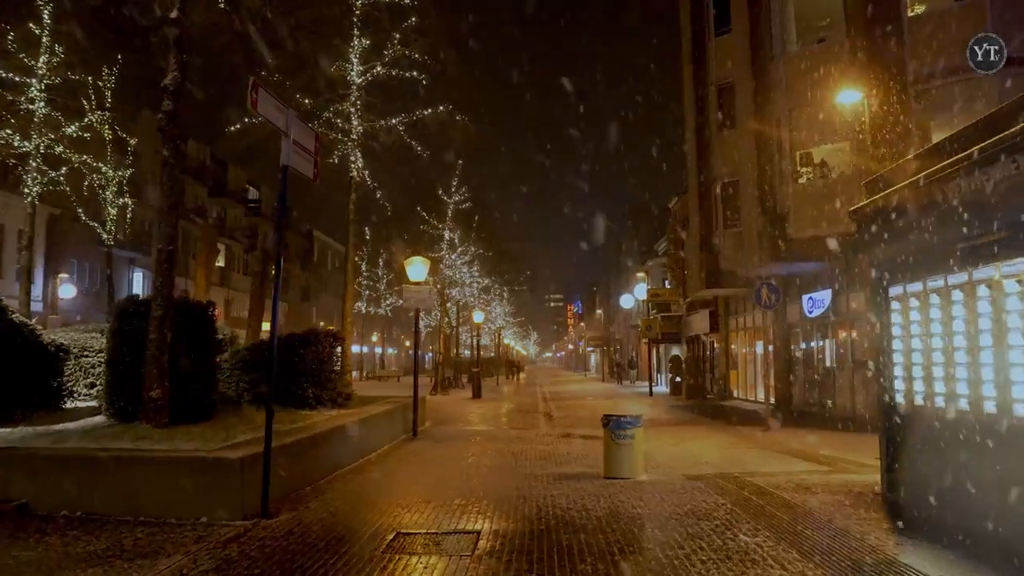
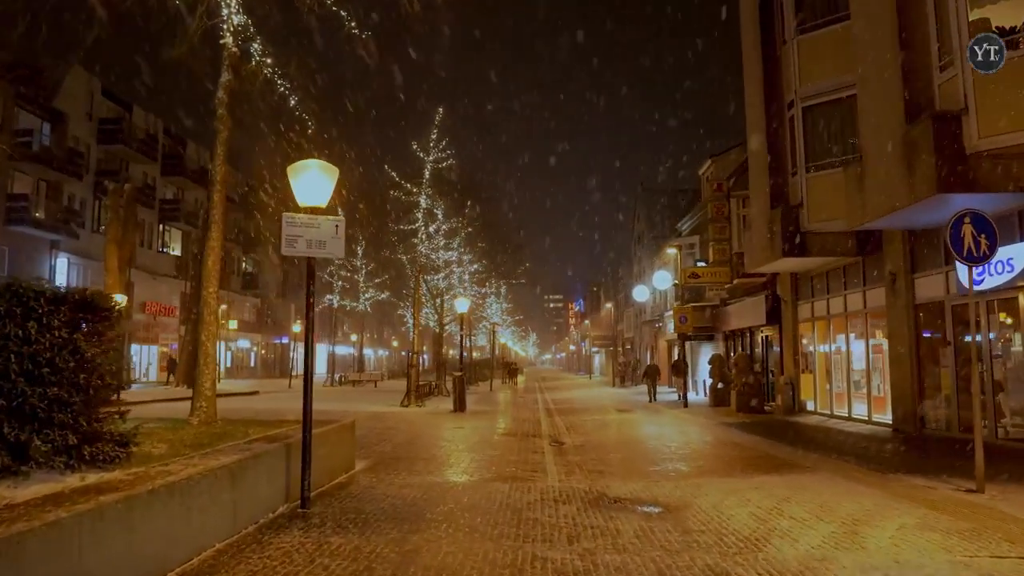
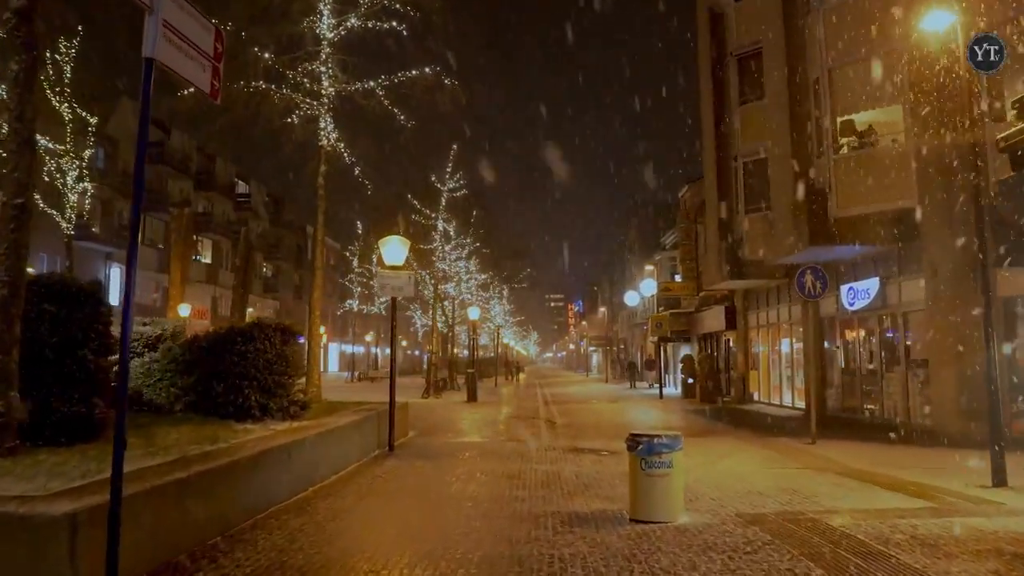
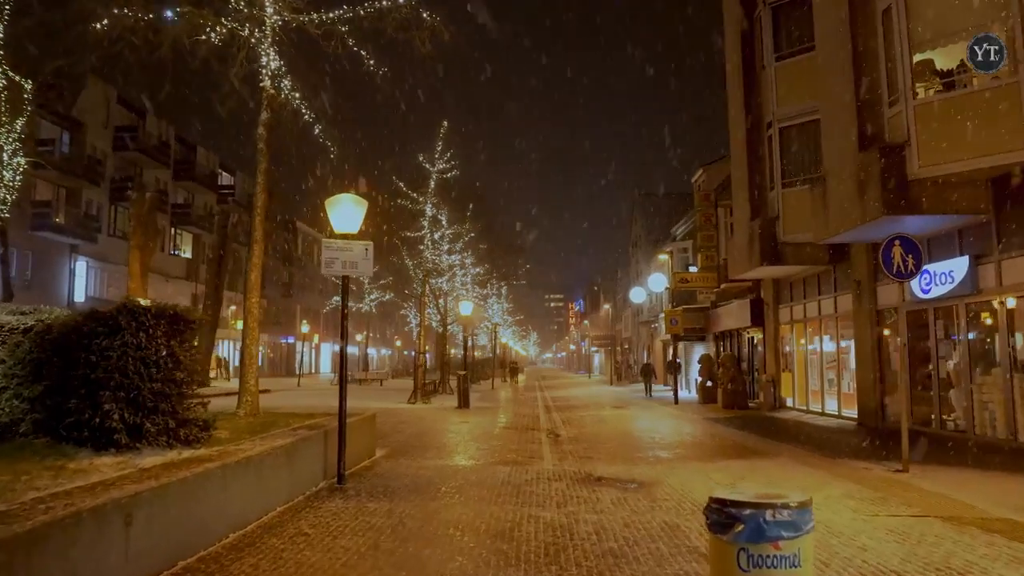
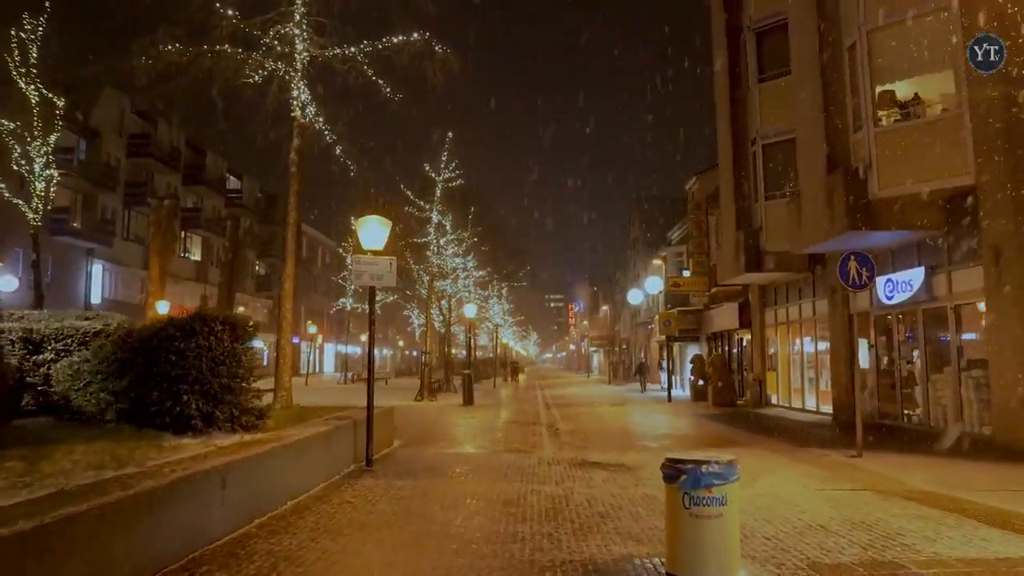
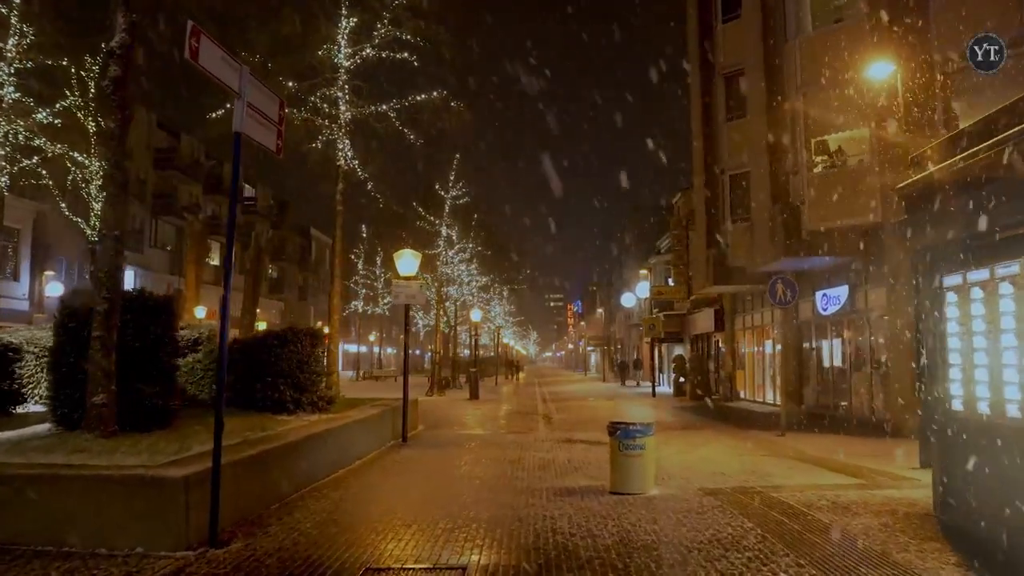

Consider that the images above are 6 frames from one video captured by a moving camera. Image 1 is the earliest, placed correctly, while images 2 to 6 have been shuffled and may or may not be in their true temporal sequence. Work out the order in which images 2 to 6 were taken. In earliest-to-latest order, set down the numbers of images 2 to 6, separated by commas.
6, 3, 5, 4, 2
